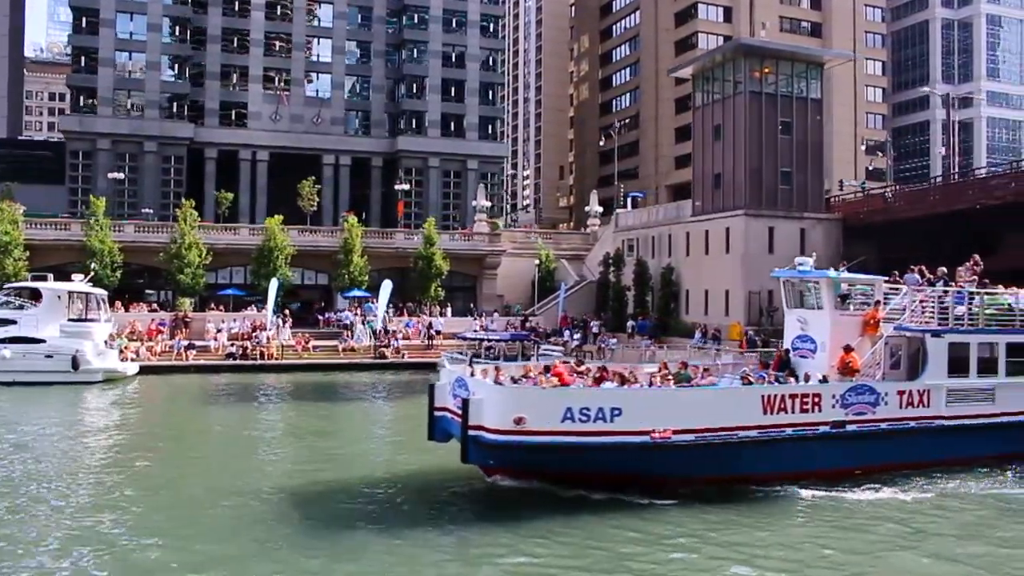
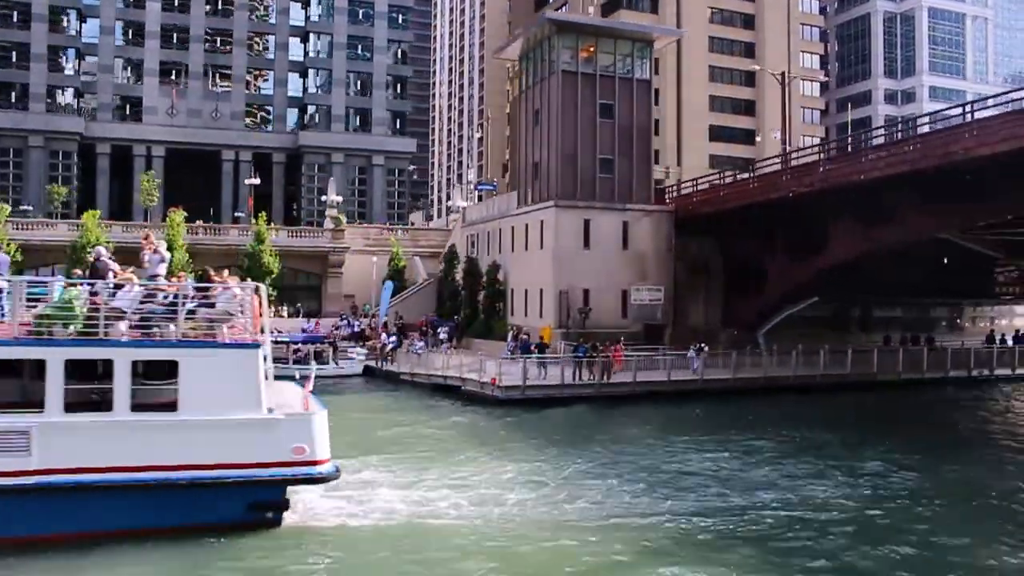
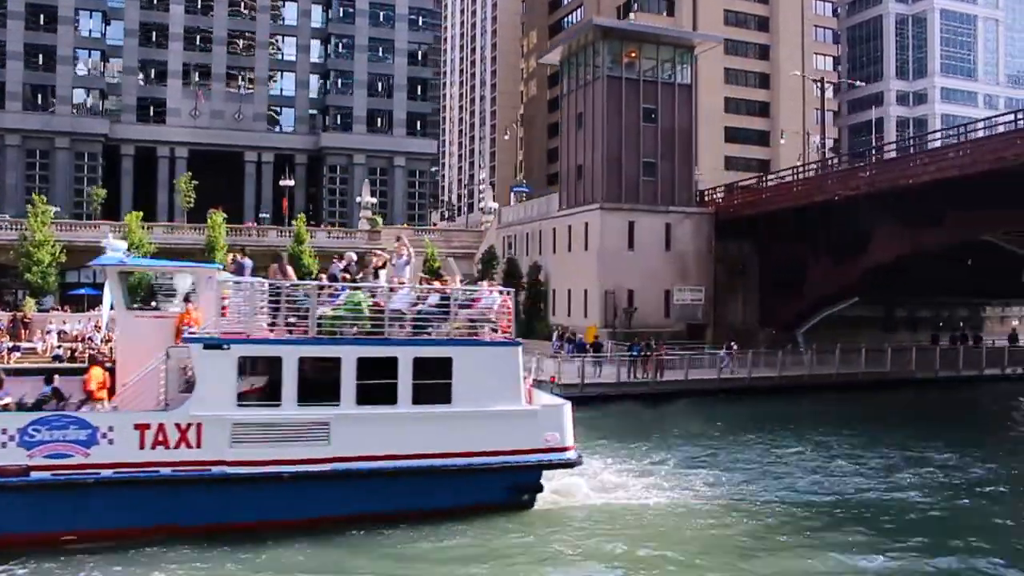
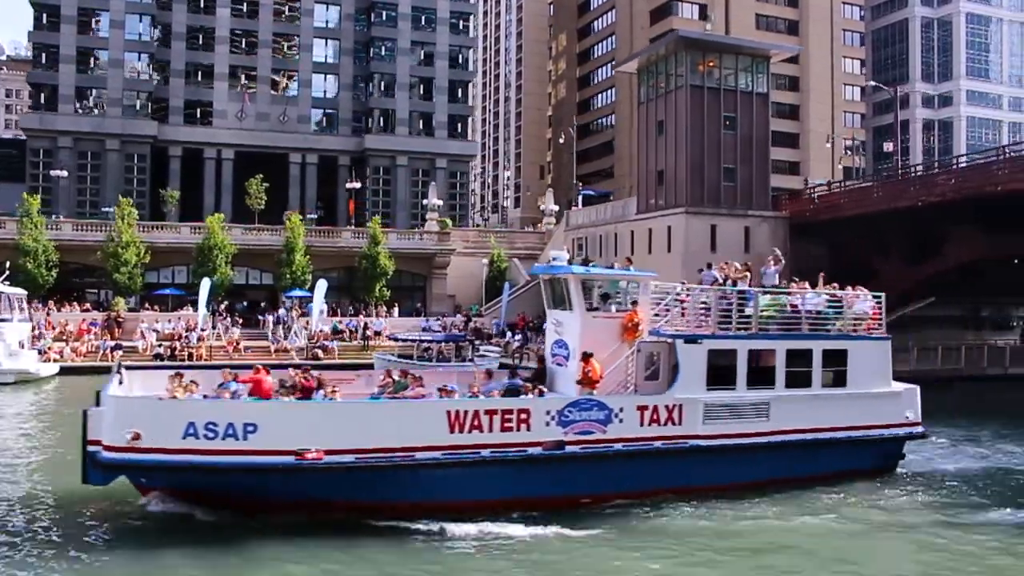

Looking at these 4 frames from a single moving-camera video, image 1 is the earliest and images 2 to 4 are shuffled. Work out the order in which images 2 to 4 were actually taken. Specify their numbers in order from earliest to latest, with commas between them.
4, 3, 2
